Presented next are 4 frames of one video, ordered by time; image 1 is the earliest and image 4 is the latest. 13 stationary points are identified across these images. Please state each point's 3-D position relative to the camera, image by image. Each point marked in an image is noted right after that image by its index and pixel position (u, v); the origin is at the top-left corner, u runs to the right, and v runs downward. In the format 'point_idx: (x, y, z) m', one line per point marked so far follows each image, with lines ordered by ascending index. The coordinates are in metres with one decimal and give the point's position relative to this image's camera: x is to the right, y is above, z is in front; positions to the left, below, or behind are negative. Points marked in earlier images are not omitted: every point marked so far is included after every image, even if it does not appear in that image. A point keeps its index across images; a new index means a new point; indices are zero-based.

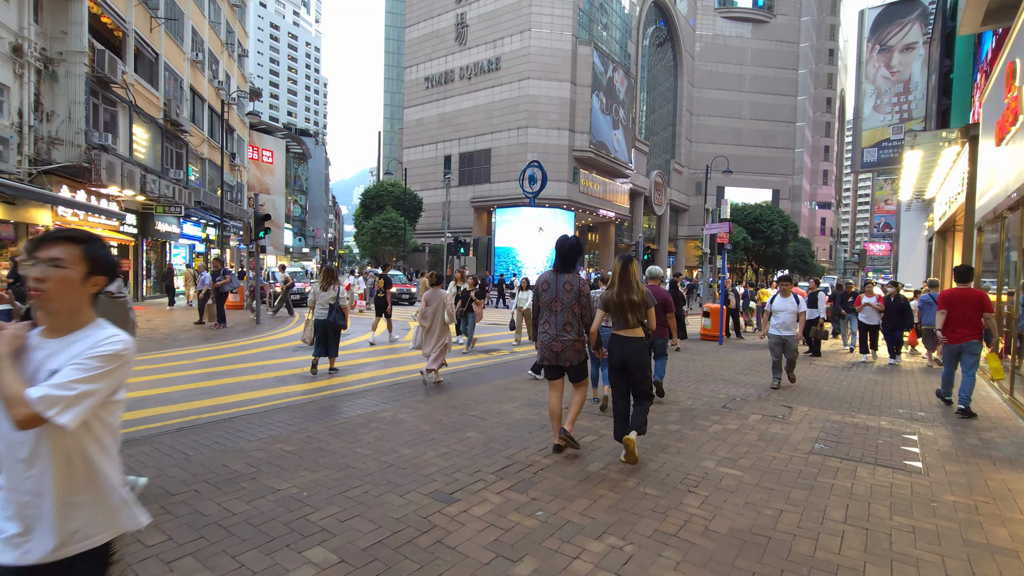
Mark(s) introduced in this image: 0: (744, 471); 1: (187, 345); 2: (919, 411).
0: (+1.9, -1.5, +4.3) m
1: (-7.0, -1.2, +11.1) m
2: (+5.0, -1.5, +6.4) m
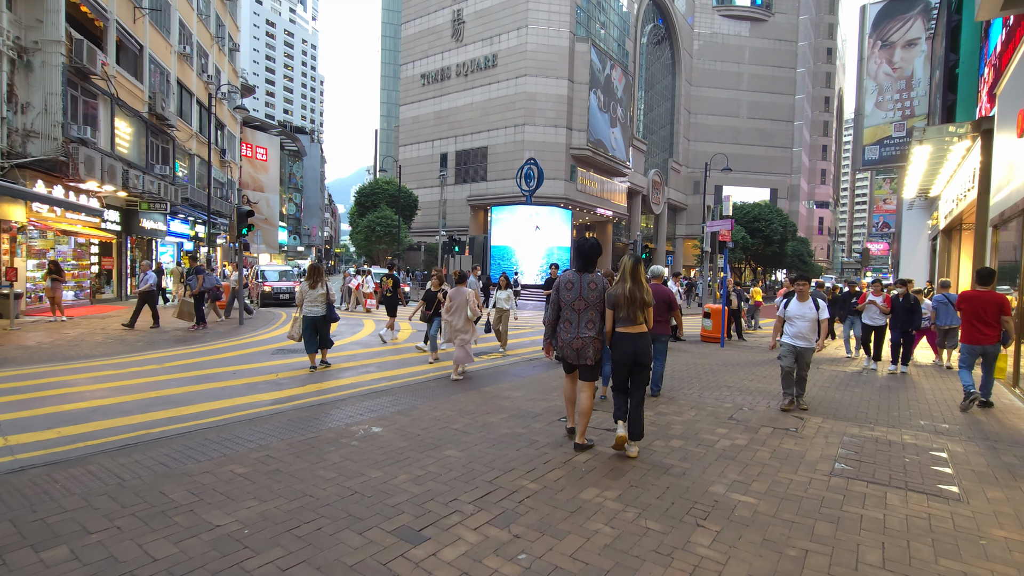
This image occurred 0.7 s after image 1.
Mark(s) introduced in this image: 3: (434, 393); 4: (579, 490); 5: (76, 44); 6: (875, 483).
0: (+1.8, -1.5, +3.8) m
1: (-7.2, -1.2, +10.5) m
2: (+4.9, -1.6, +5.9) m
3: (-1.0, -1.4, +6.9) m
4: (+0.5, -1.5, +3.9) m
5: (-13.2, +7.4, +15.6) m
6: (+2.8, -1.5, +4.0) m
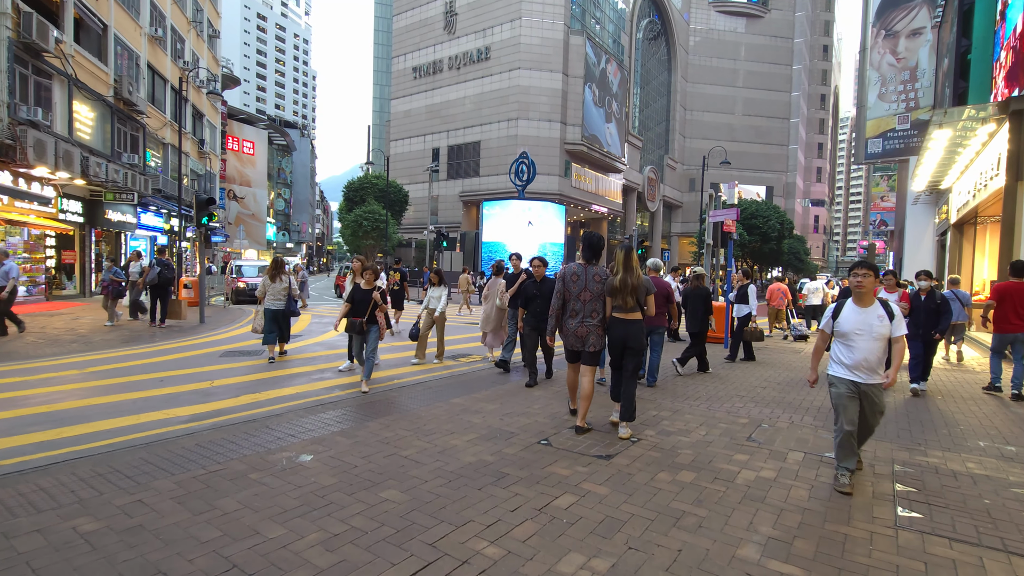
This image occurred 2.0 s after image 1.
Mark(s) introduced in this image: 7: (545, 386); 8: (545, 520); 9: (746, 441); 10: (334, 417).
0: (+1.5, -1.5, +2.7) m
1: (-7.5, -1.1, +9.3) m
2: (+4.6, -1.5, +4.8) m
3: (-1.3, -1.3, +5.7) m
4: (+0.2, -1.4, +2.7) m
5: (-13.5, +7.5, +14.3) m
6: (+2.6, -1.5, +3.0) m
7: (+0.4, -1.3, +6.9) m
8: (+0.2, -1.4, +3.1) m
9: (+2.2, -1.4, +4.8) m
10: (-1.8, -1.3, +5.1) m
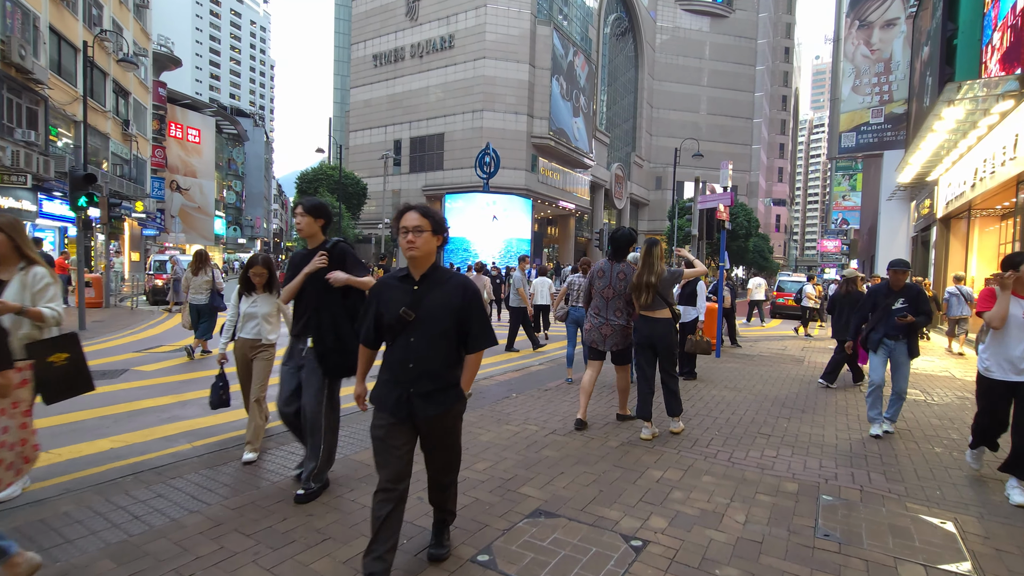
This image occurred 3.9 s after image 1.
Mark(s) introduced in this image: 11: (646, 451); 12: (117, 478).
0: (+1.2, -1.5, +0.8) m
1: (-8.2, -1.1, +6.9) m
2: (+4.2, -1.5, +3.1) m
3: (-1.8, -1.3, +3.7) m
4: (-0.1, -1.4, +0.8) m
5: (-14.5, +7.5, +11.4) m
6: (+2.2, -1.5, +1.1) m
7: (-0.1, -1.3, +4.9) m
8: (-0.1, -1.4, +1.1) m
9: (+1.7, -1.4, +2.9) m
10: (-2.2, -1.3, +3.0) m
11: (+1.1, -1.4, +4.3) m
12: (-2.6, -1.3, +3.5) m
